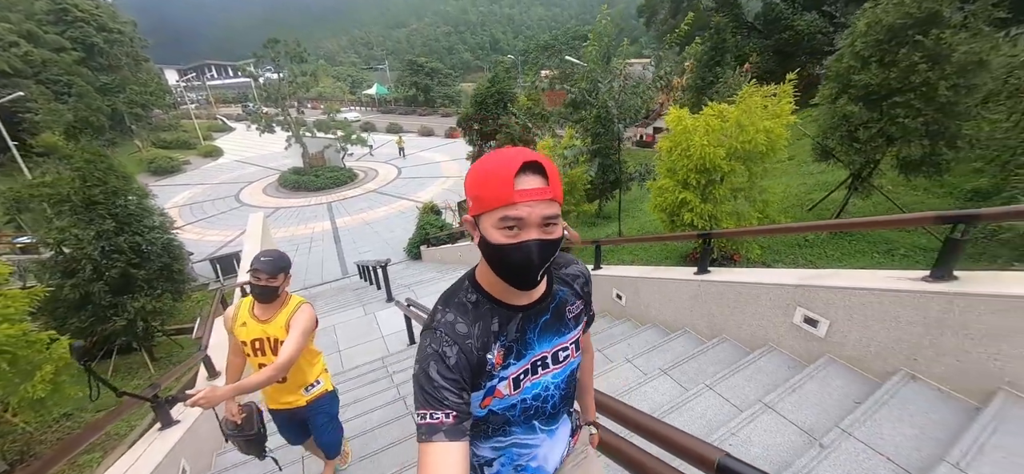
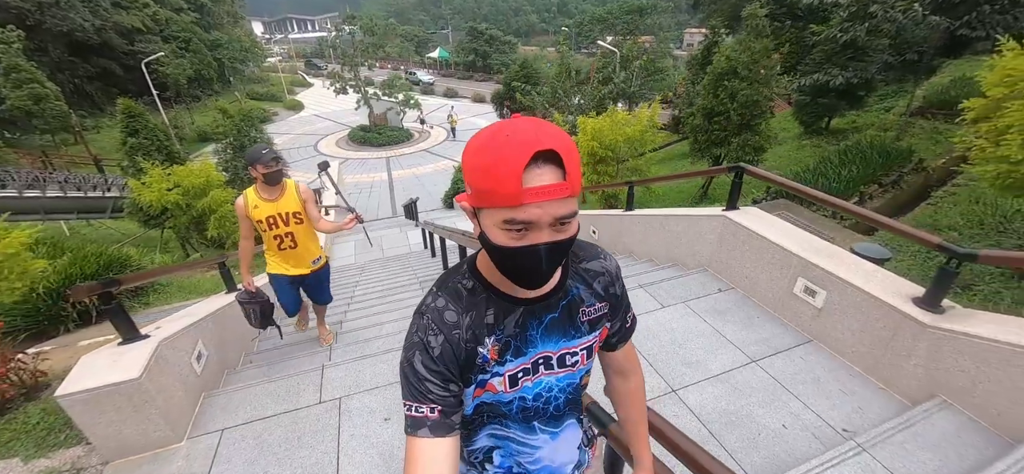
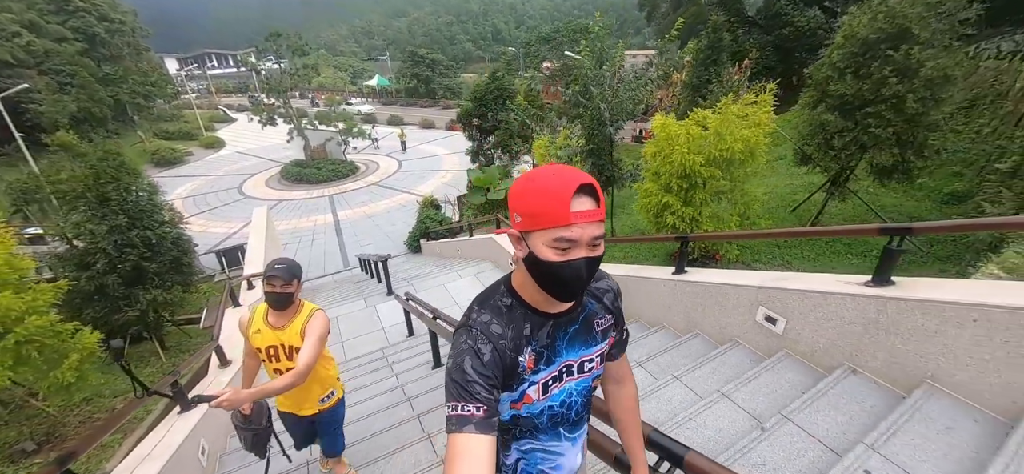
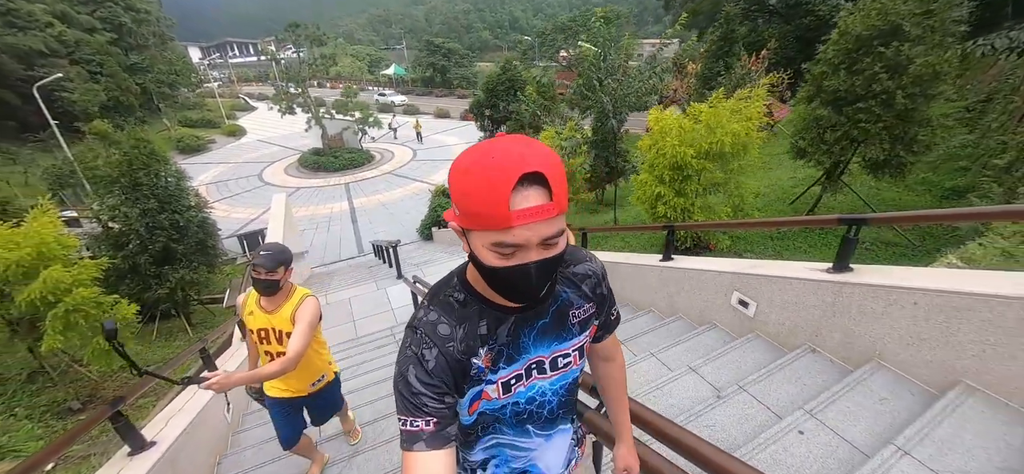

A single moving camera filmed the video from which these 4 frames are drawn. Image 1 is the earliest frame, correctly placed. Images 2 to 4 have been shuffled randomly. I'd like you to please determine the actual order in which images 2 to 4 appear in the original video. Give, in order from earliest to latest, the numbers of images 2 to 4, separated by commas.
3, 4, 2
